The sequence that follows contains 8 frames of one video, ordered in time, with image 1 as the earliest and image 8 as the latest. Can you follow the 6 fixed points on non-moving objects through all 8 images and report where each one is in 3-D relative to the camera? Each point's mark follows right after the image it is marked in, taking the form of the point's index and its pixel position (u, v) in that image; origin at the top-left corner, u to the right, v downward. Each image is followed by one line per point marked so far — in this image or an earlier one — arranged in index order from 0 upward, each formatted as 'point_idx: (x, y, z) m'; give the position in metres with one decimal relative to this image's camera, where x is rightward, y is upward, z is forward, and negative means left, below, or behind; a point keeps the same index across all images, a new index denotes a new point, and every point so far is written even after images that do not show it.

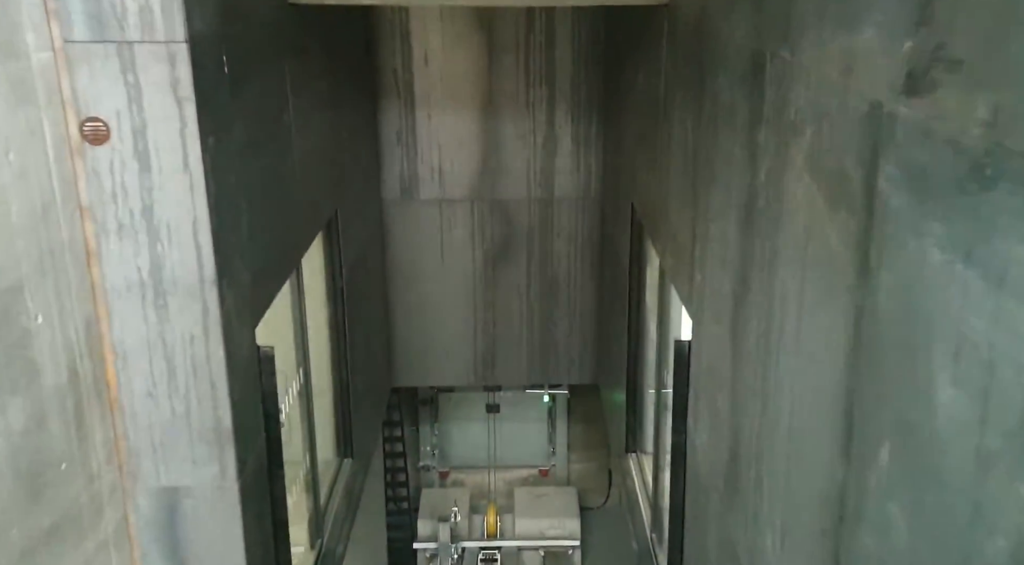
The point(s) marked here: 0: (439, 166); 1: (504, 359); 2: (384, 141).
0: (-0.4, +0.6, +4.6) m
1: (0.0, -0.4, +5.0) m
2: (-0.6, +0.7, +4.6) m
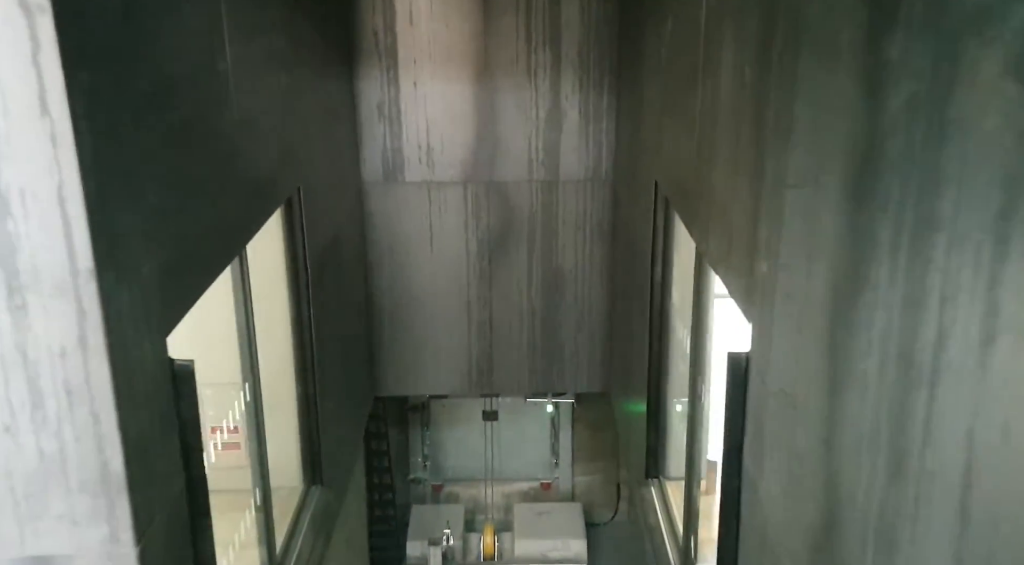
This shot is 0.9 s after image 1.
0: (-0.4, +0.6, +4.0) m
1: (0.0, -0.4, +4.4) m
2: (-0.6, +0.7, +4.0) m
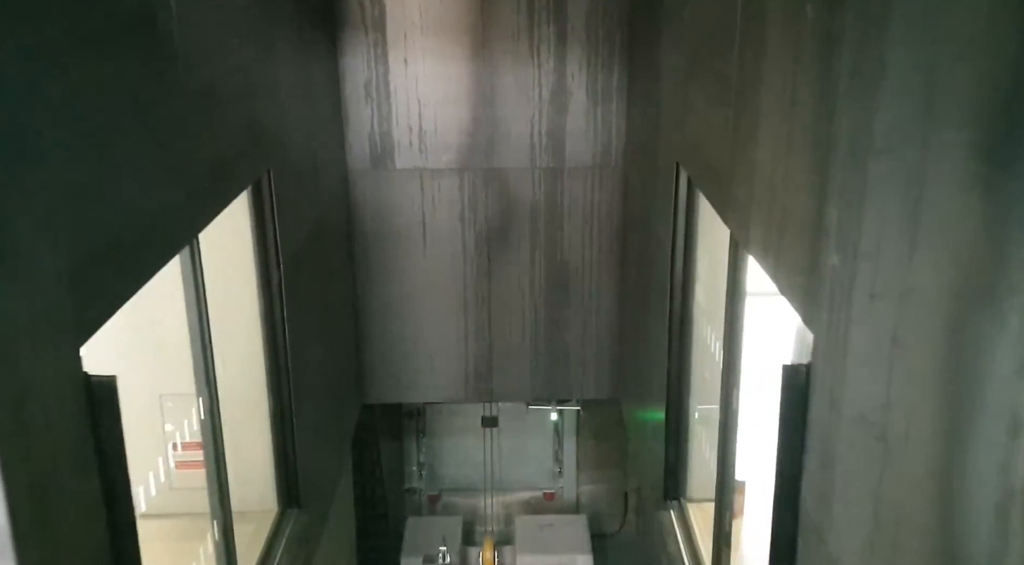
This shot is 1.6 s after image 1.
0: (-0.4, +0.6, +3.7) m
1: (0.0, -0.4, +4.1) m
2: (-0.6, +0.7, +3.7) m
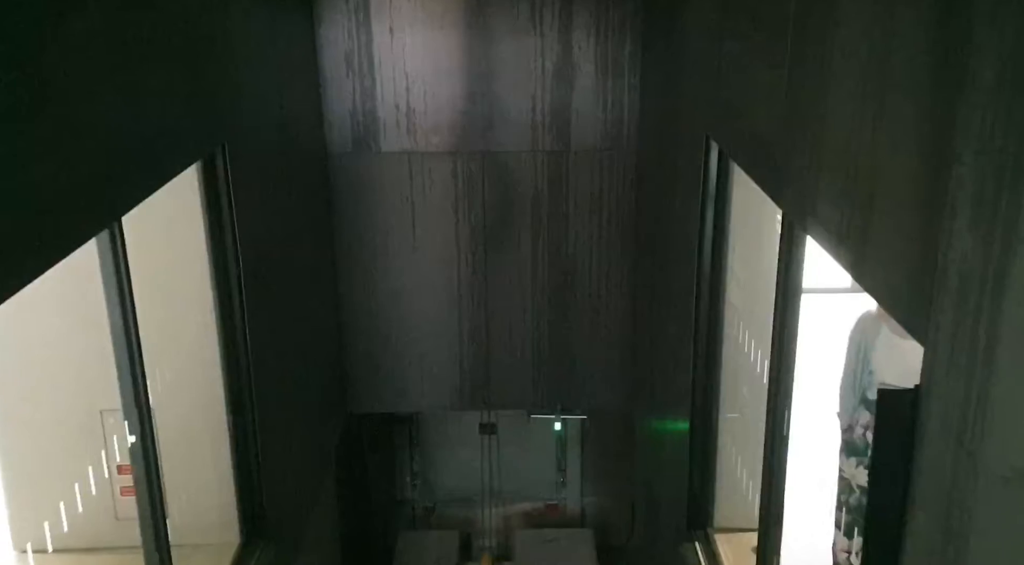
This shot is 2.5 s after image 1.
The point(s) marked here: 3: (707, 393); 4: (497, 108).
0: (-0.4, +0.6, +3.3) m
1: (0.0, -0.4, +3.7) m
2: (-0.6, +0.7, +3.3) m
3: (+0.5, -0.3, +2.4) m
4: (-0.1, +0.6, +3.3) m
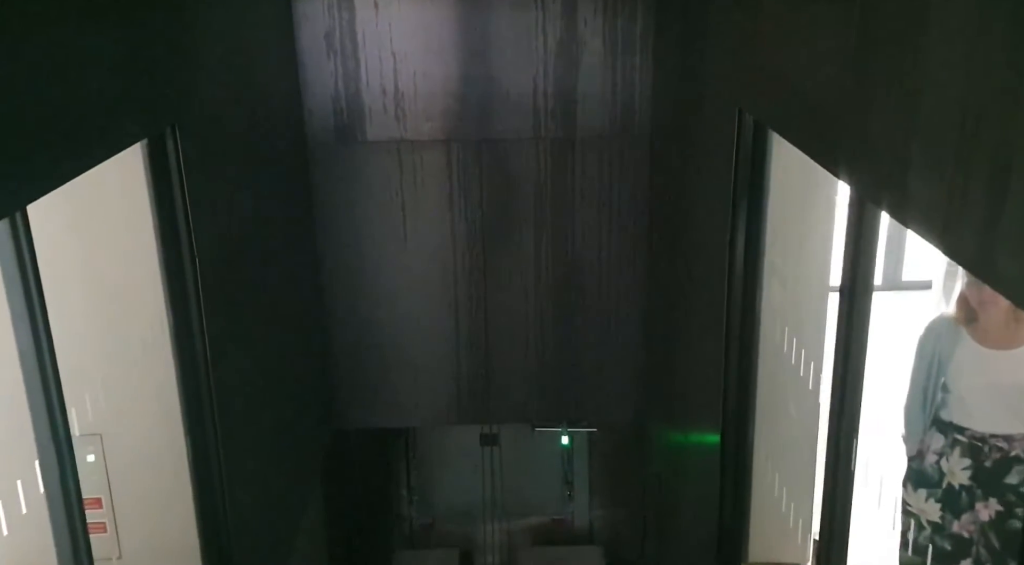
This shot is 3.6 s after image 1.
0: (-0.4, +0.6, +3.0) m
1: (0.0, -0.4, +3.3) m
2: (-0.6, +0.7, +3.0) m
3: (+0.5, -0.3, +2.1) m
4: (-0.1, +0.6, +3.0) m
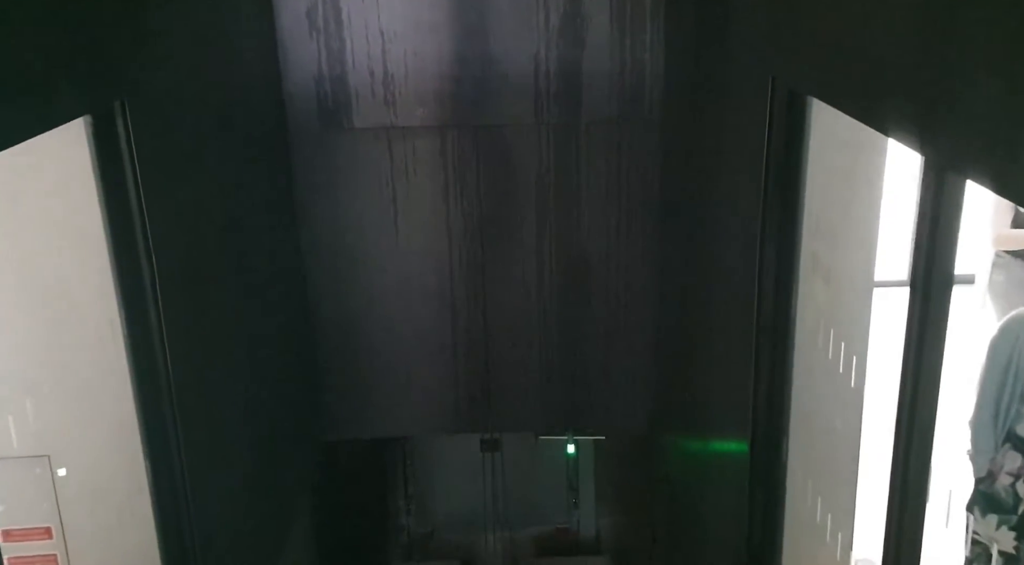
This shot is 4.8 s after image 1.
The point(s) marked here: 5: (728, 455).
0: (-0.4, +0.6, +2.7) m
1: (0.0, -0.3, +3.1) m
2: (-0.6, +0.7, +2.7) m
3: (+0.5, -0.3, +1.8) m
4: (-0.1, +0.6, +2.7) m
5: (+0.5, -0.4, +2.1) m
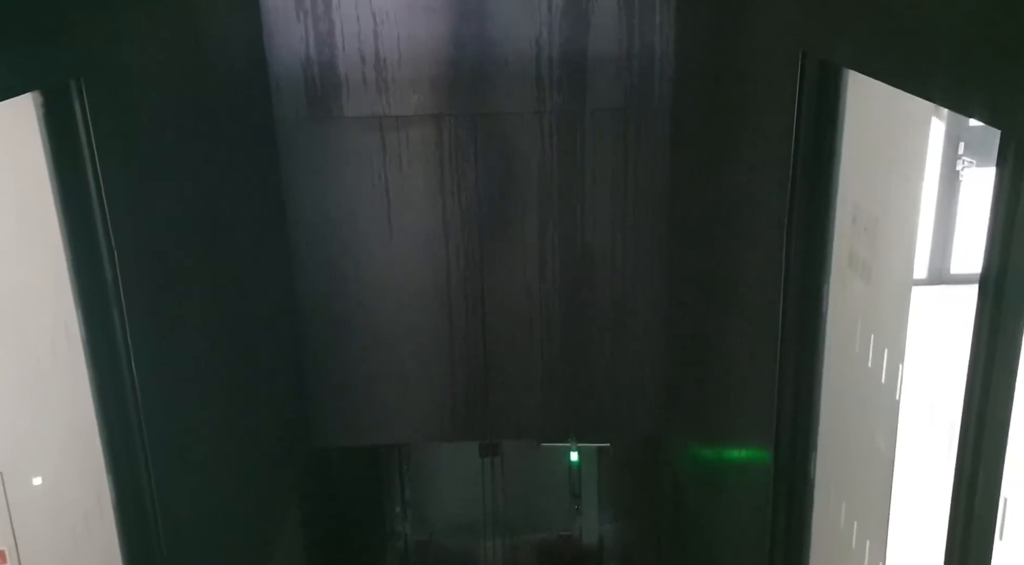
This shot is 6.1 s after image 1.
0: (-0.4, +0.6, +2.6) m
1: (0.0, -0.3, +2.9) m
2: (-0.6, +0.7, +2.6) m
3: (+0.5, -0.3, +1.7) m
4: (-0.1, +0.6, +2.6) m
5: (+0.5, -0.4, +2.0) m
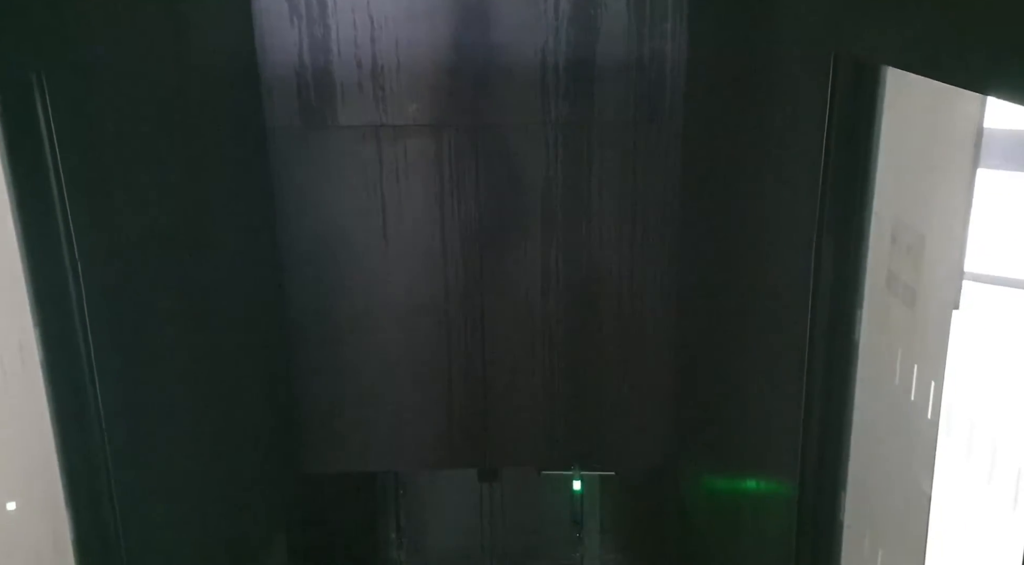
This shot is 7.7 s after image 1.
0: (-0.4, +0.6, +2.5) m
1: (0.0, -0.4, +2.8) m
2: (-0.6, +0.7, +2.4) m
3: (+0.5, -0.3, +1.5) m
4: (0.0, +0.6, +2.5) m
5: (+0.5, -0.4, +1.8) m
